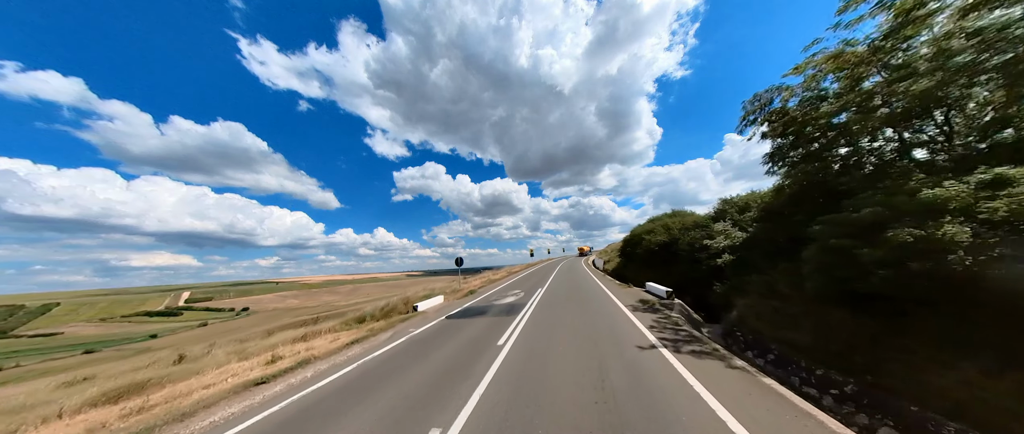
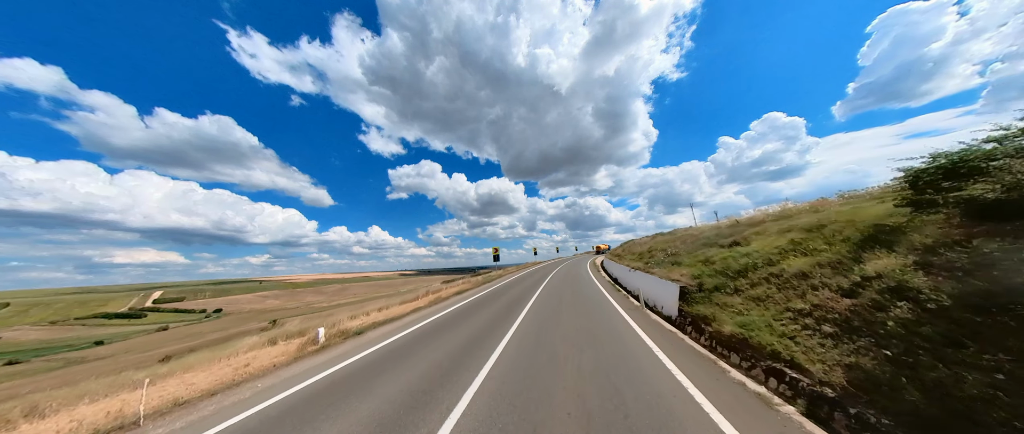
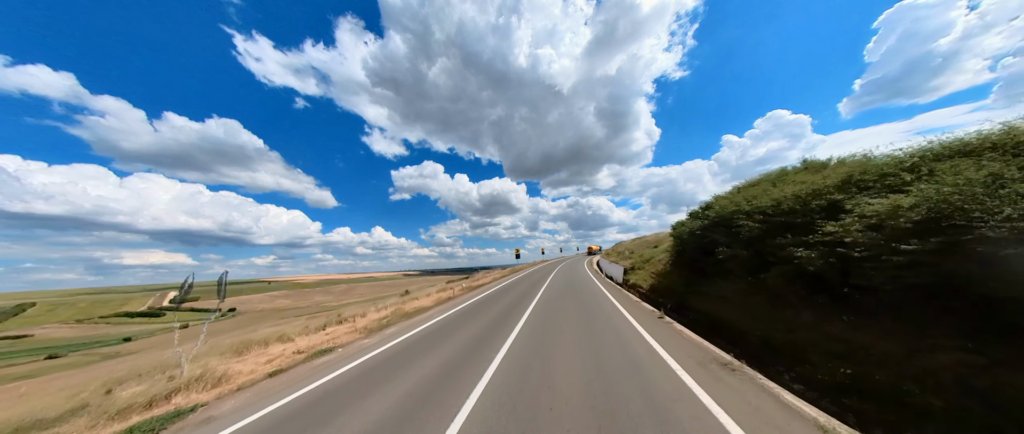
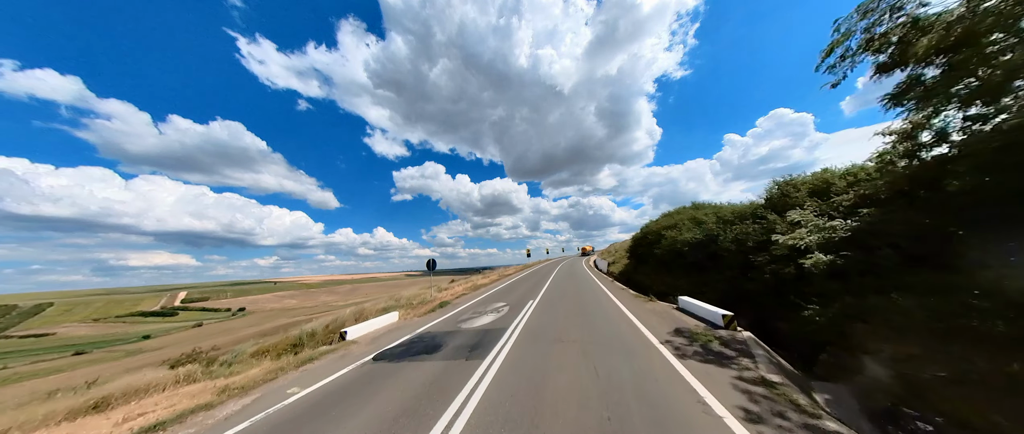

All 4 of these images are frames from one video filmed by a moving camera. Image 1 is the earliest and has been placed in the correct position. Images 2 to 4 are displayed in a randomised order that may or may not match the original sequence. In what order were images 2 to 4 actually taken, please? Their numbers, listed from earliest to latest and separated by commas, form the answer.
4, 3, 2
